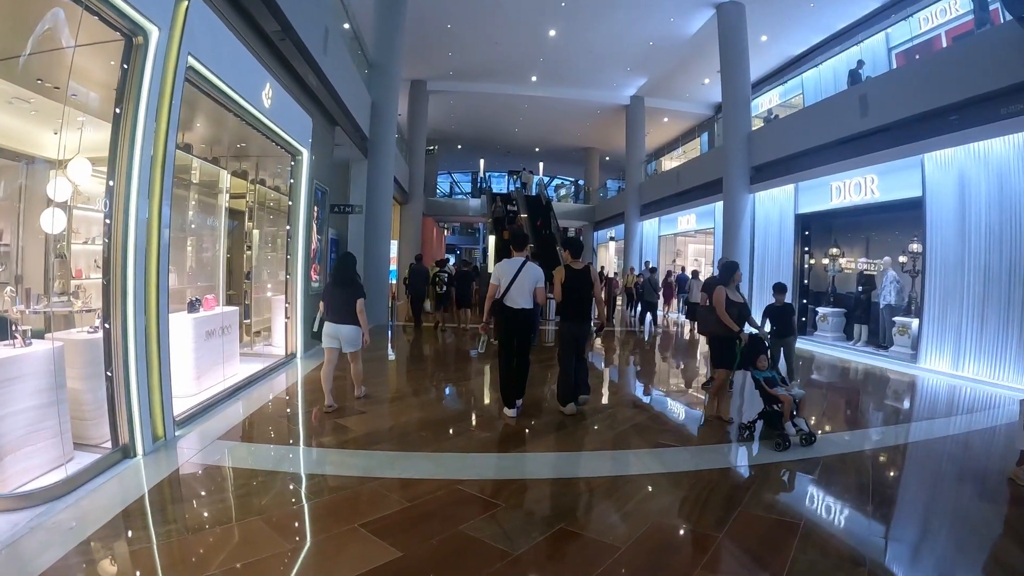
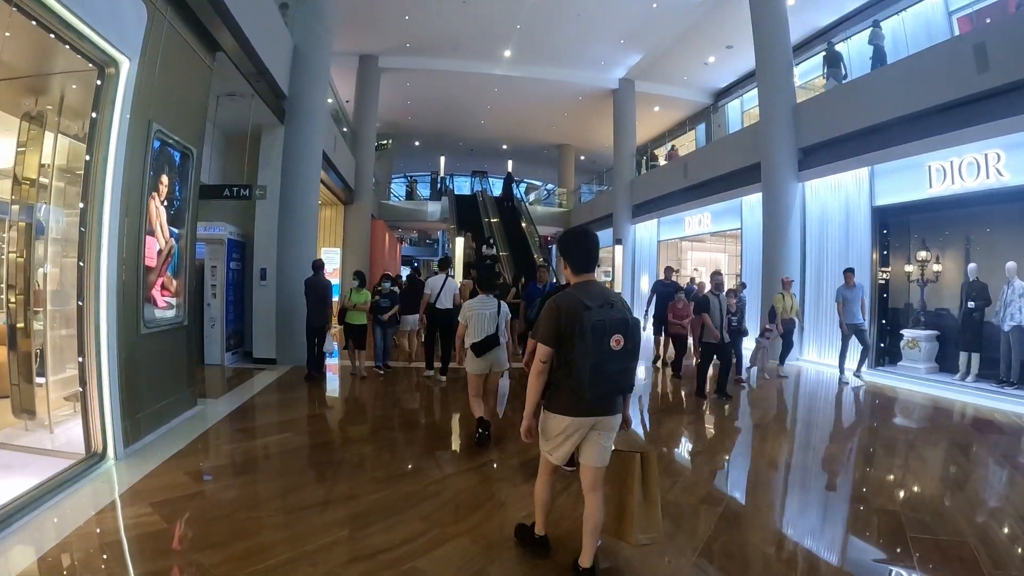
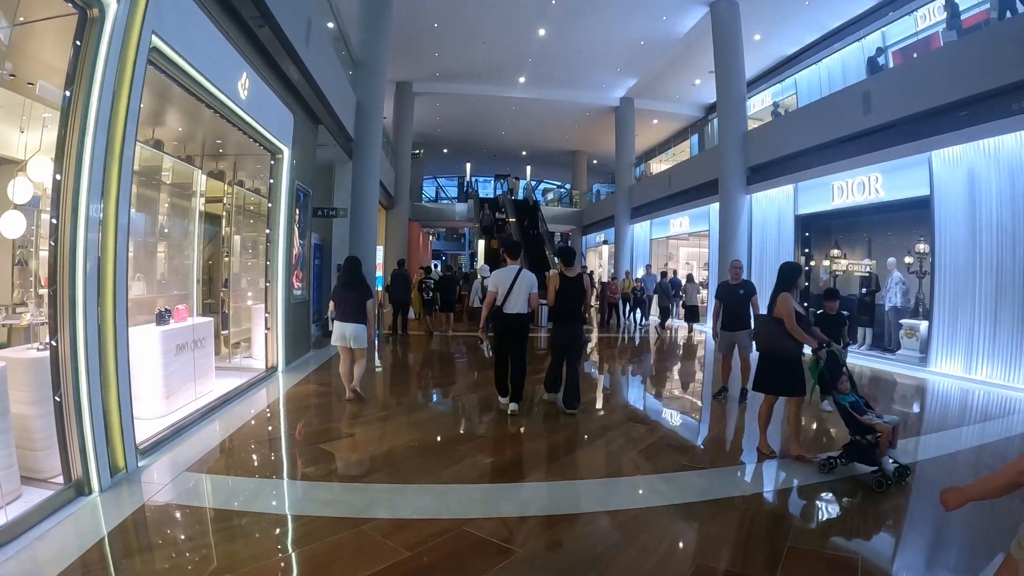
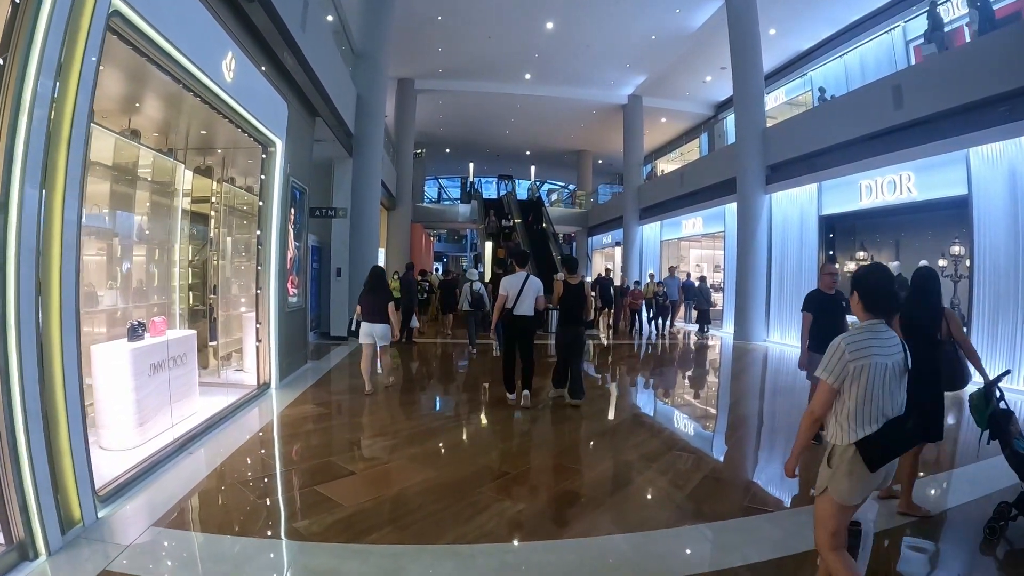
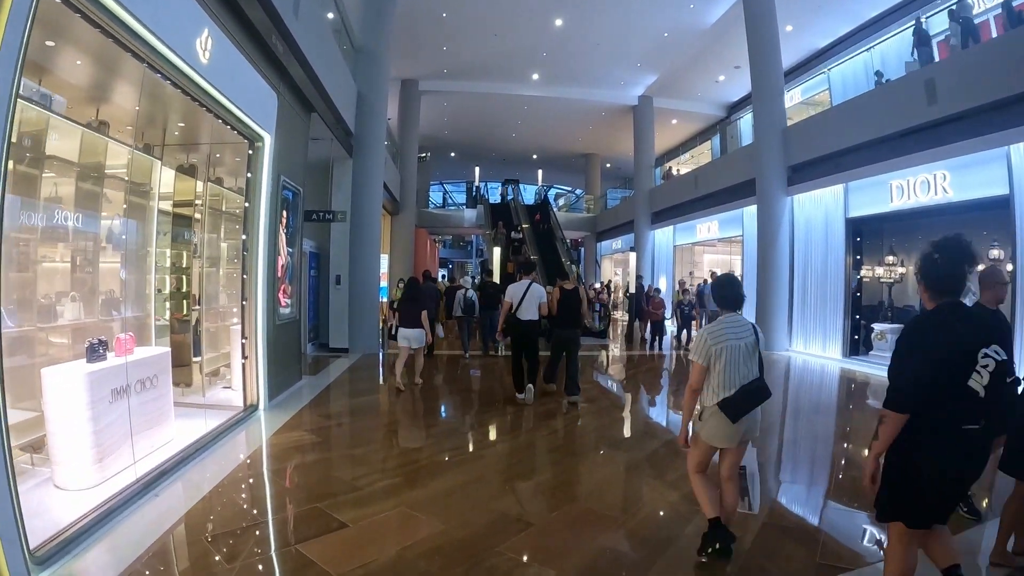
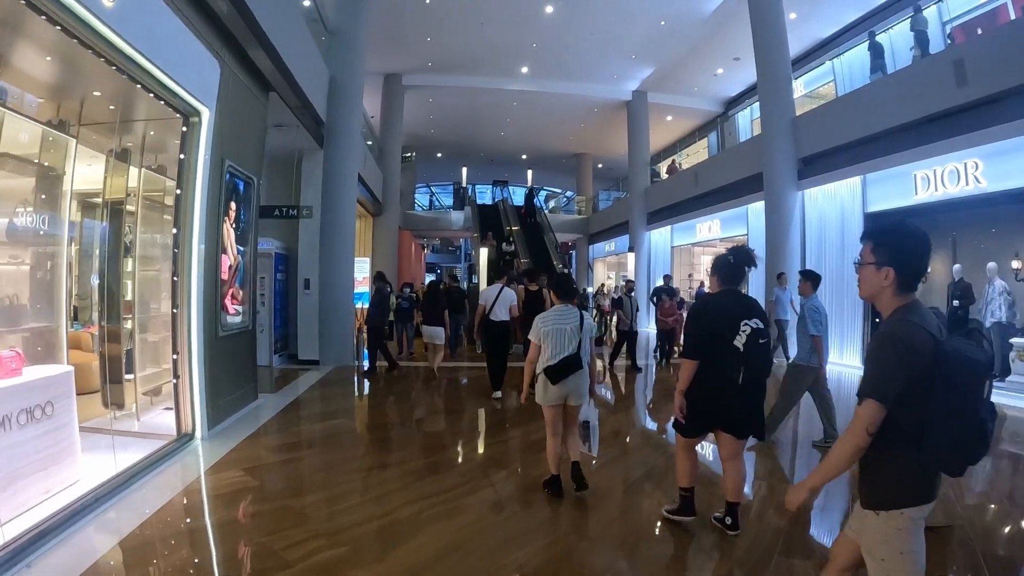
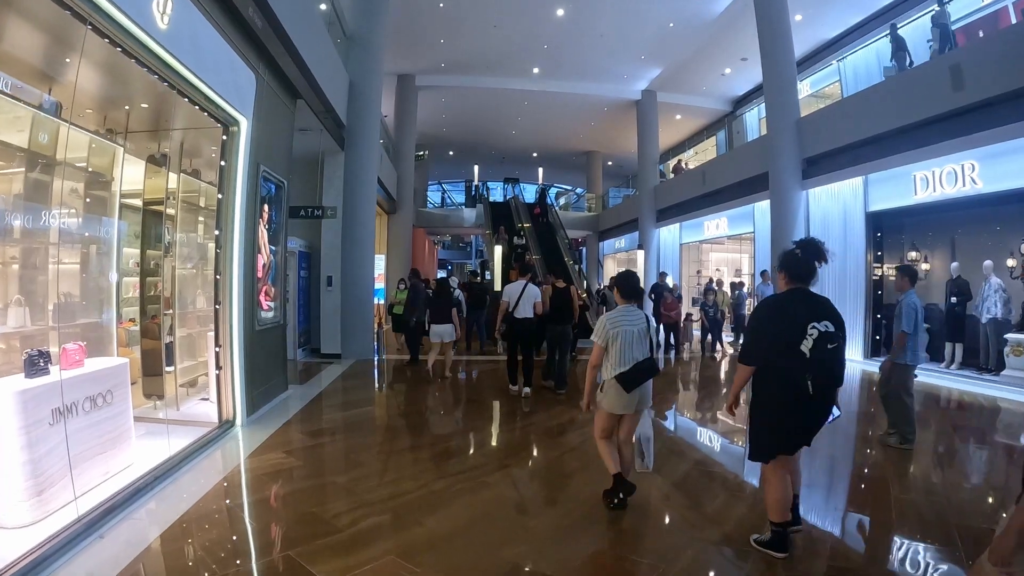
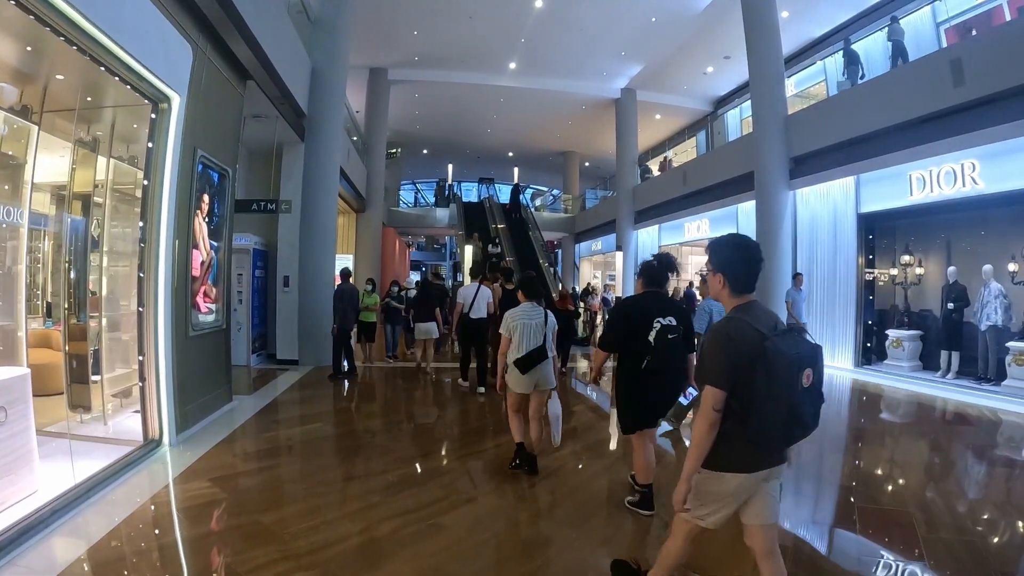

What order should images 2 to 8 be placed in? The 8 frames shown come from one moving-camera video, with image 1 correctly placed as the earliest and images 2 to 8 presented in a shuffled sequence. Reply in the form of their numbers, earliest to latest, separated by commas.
3, 4, 5, 7, 6, 8, 2
